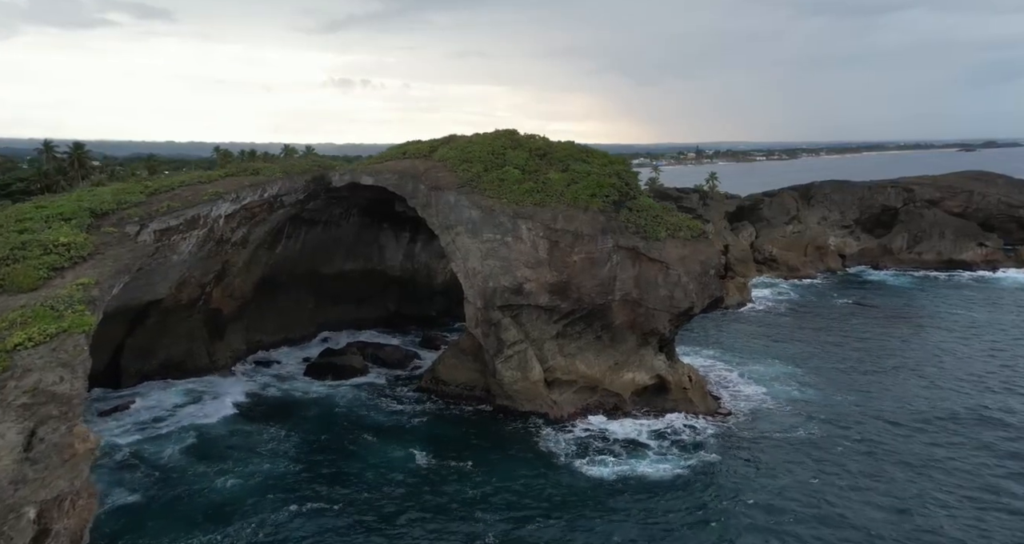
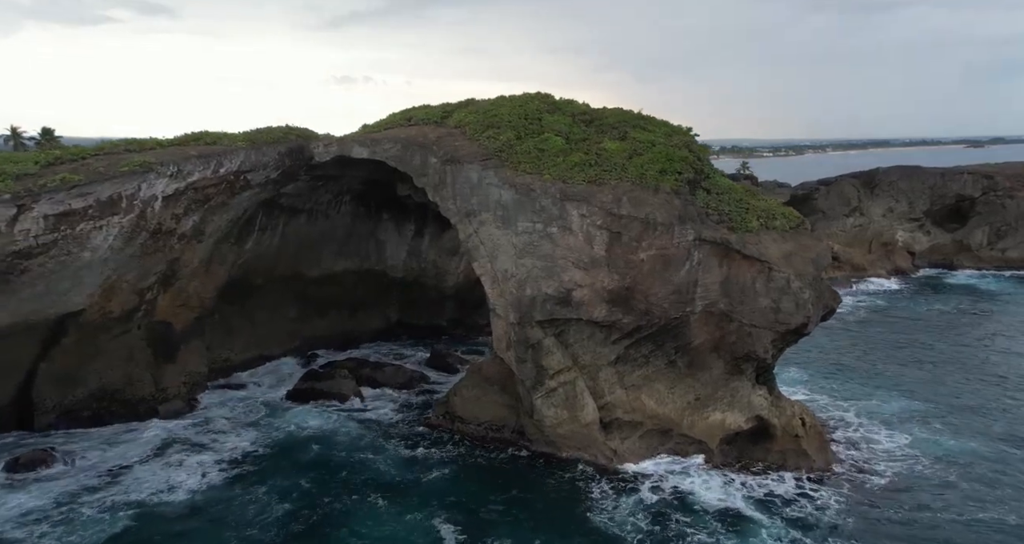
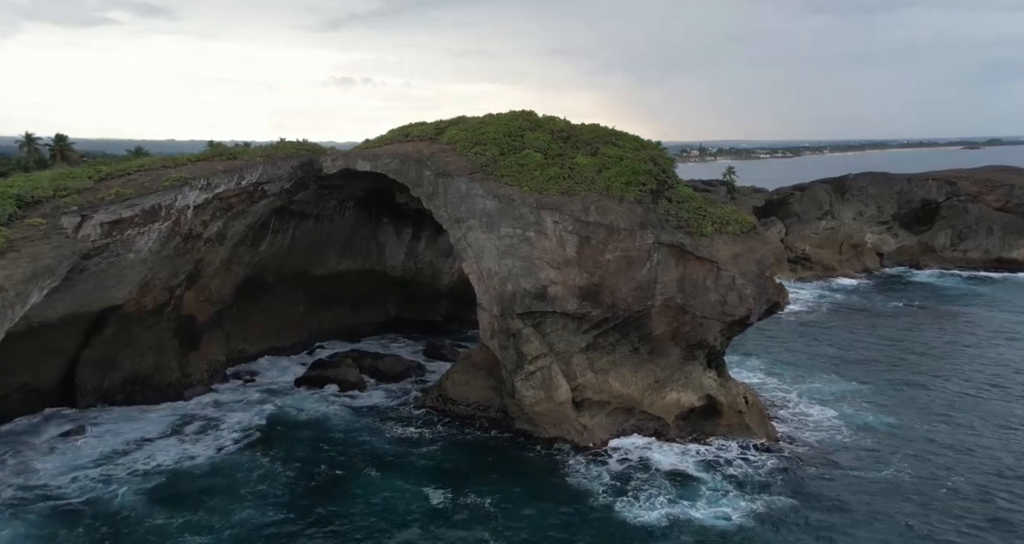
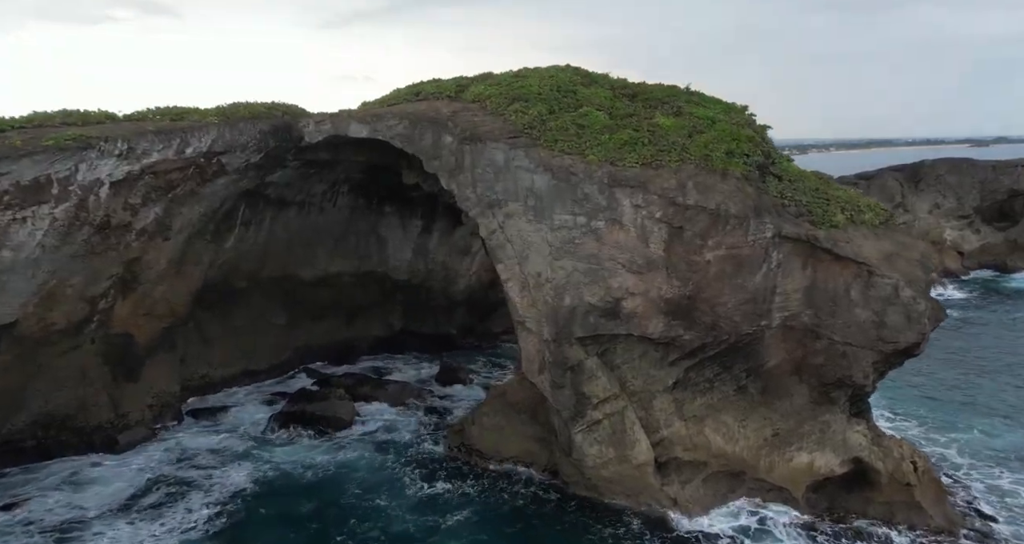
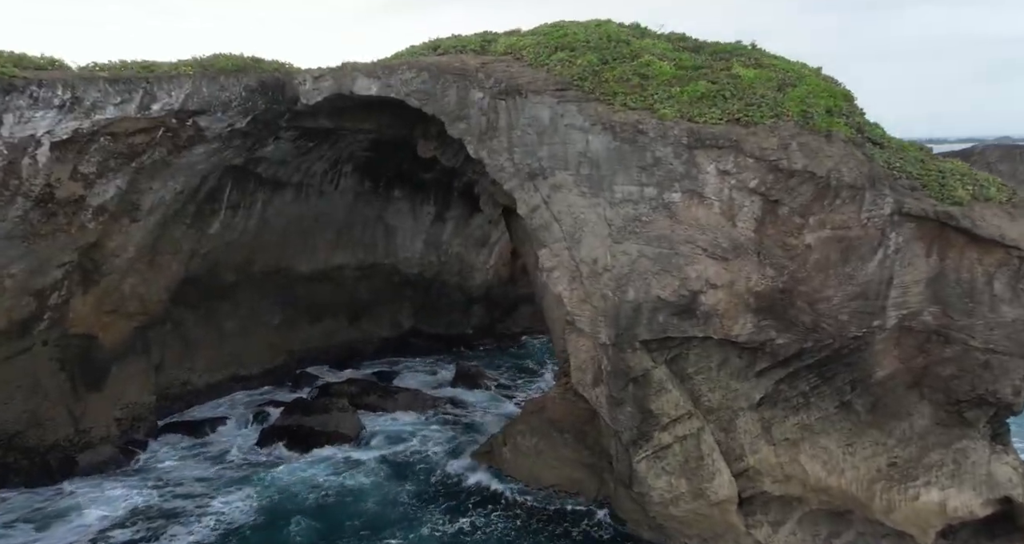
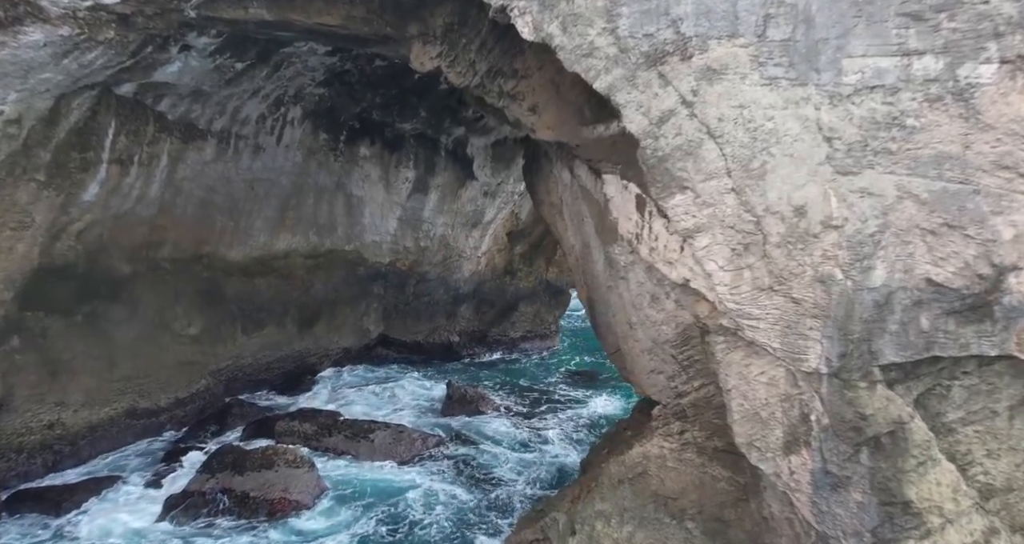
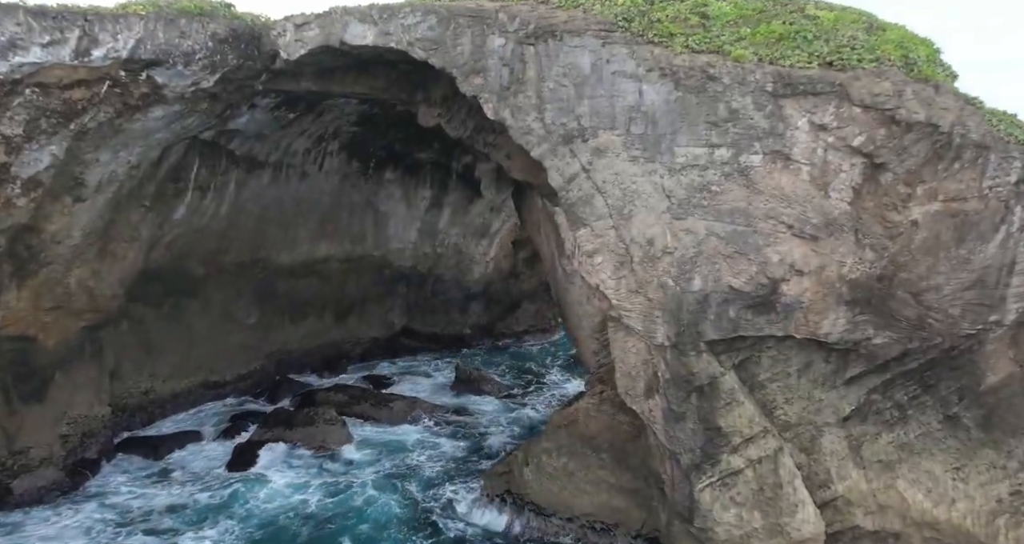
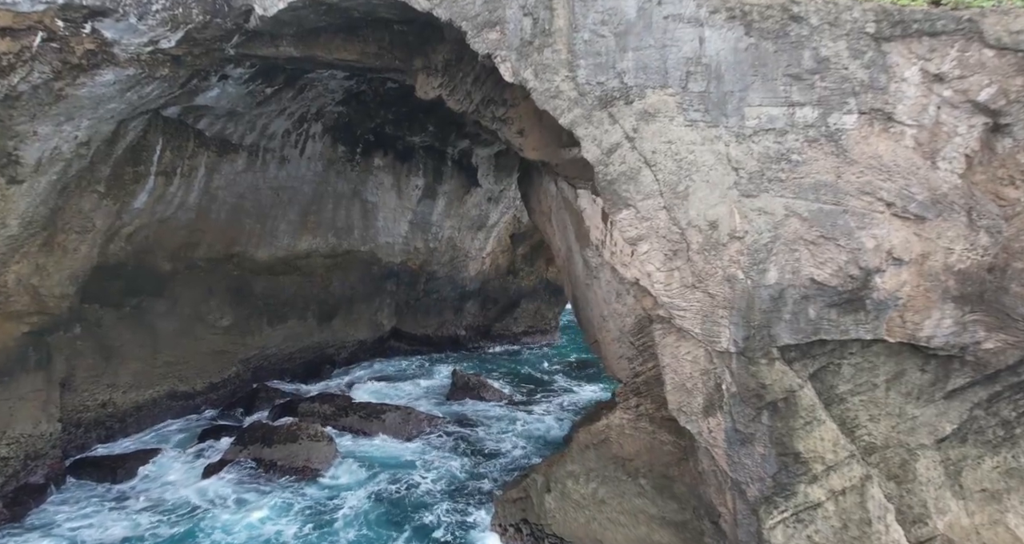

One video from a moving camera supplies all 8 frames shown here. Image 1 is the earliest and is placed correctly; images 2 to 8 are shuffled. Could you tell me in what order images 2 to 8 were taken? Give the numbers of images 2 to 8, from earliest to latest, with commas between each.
3, 2, 4, 5, 7, 8, 6
